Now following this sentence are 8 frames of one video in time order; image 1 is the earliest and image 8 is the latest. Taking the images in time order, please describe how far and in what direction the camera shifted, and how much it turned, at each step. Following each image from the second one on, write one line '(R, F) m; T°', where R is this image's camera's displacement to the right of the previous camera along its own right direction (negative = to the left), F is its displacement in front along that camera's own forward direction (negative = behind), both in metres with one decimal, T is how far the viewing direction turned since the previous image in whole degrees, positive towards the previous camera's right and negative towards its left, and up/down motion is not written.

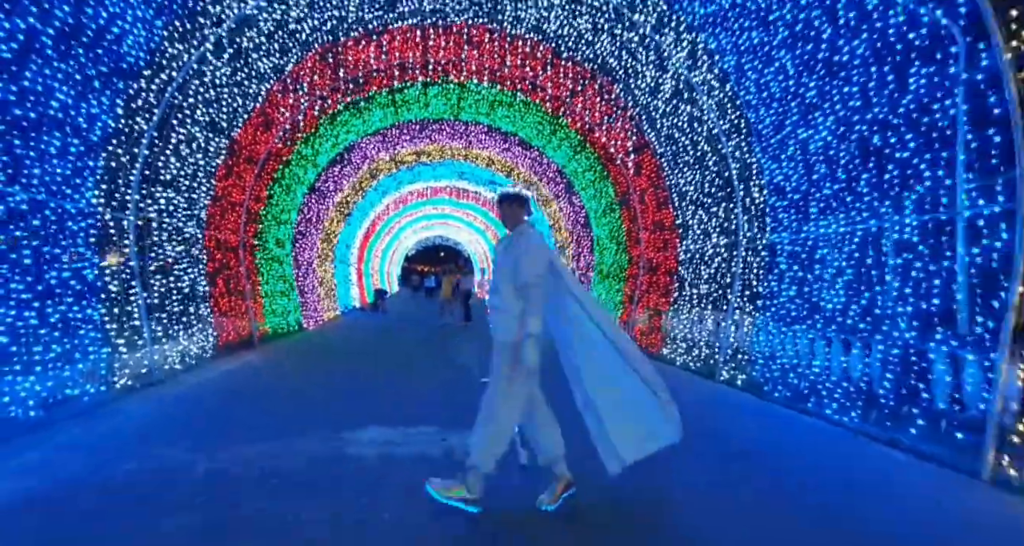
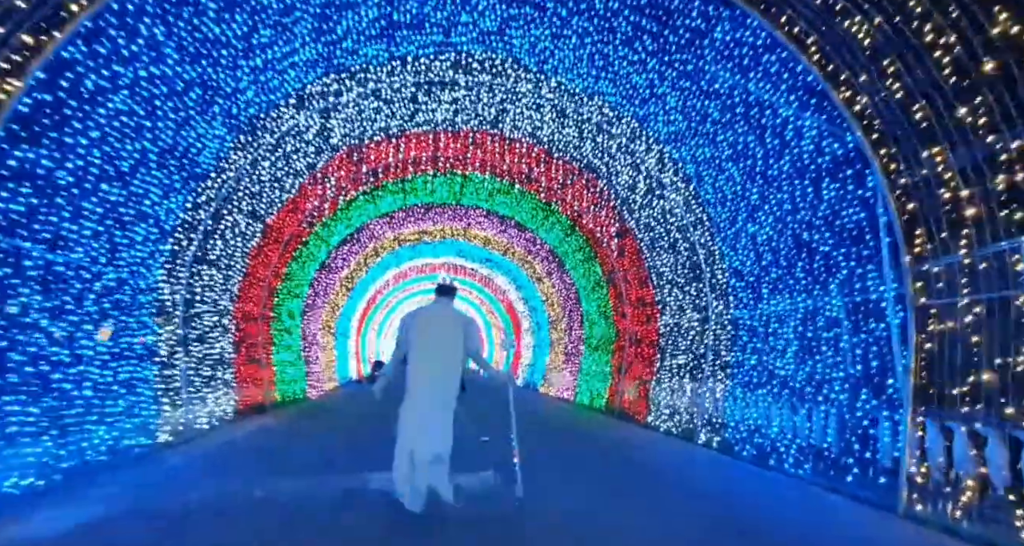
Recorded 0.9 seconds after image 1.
(-0.1, -1.3) m; +1°
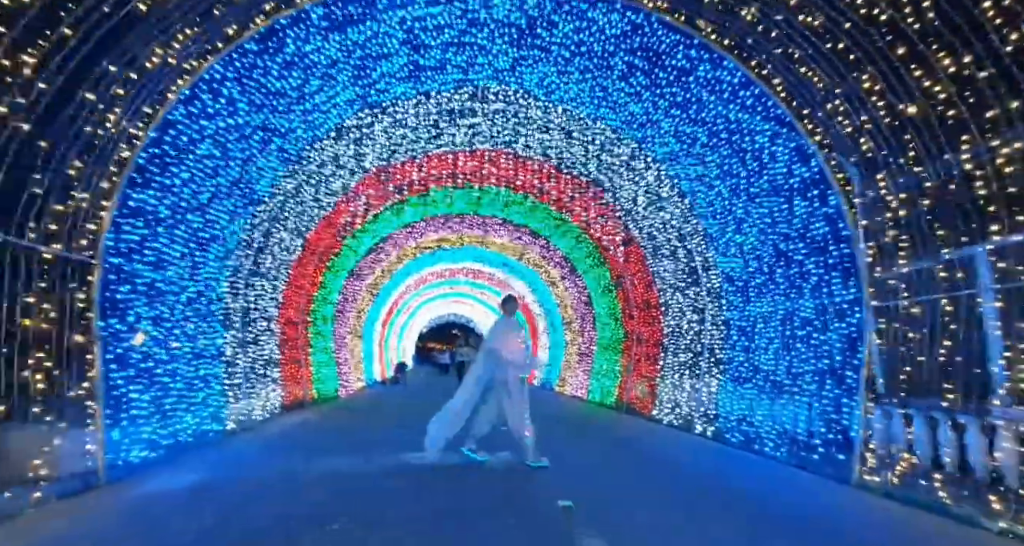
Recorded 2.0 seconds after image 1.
(+0.1, -1.2) m; -2°
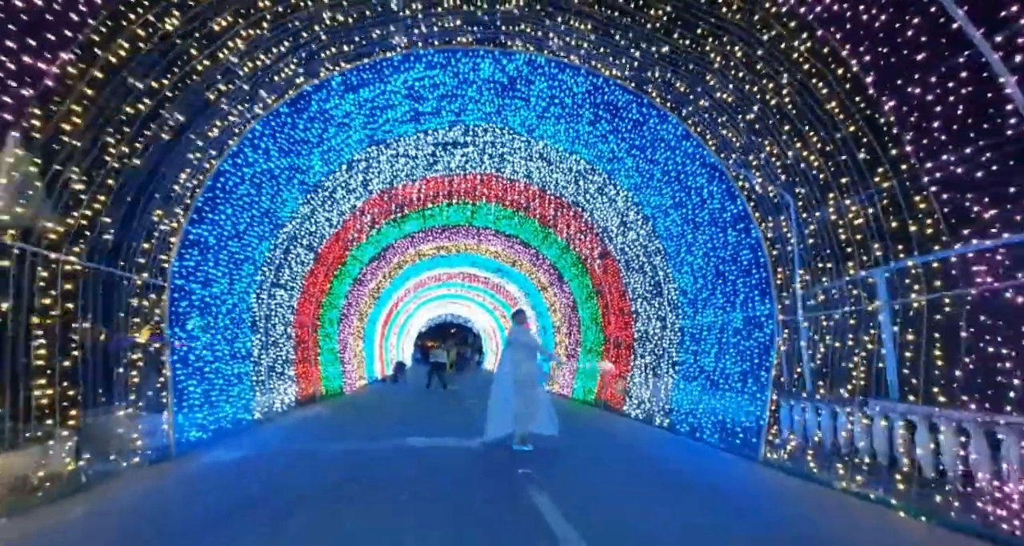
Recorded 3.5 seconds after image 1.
(+0.4, -1.8) m; 0°
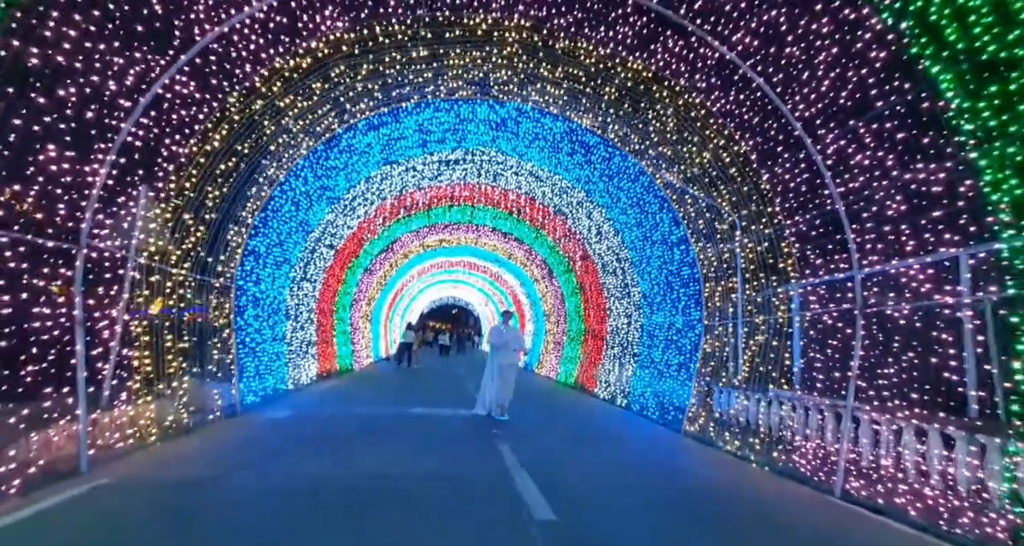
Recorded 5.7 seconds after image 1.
(+0.4, -2.4) m; 0°
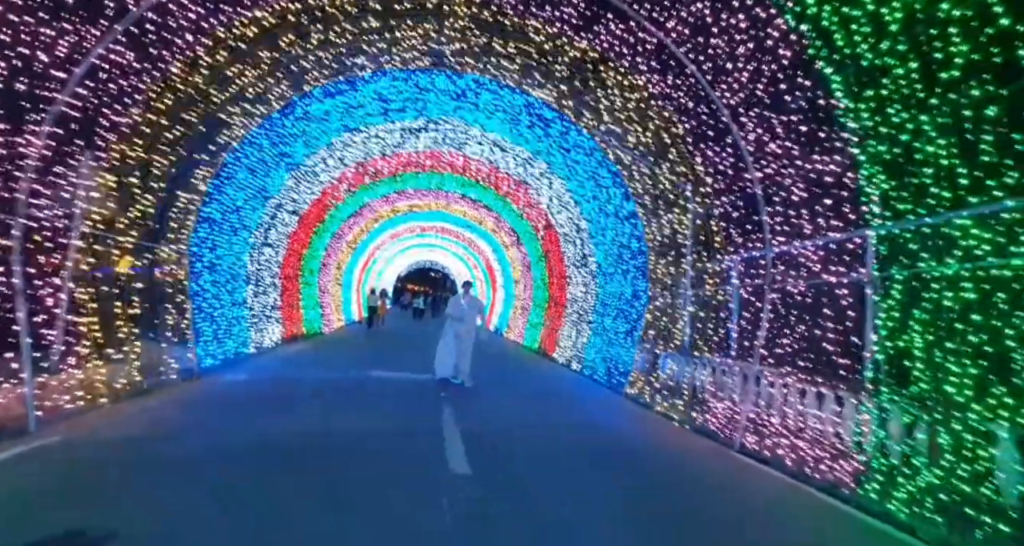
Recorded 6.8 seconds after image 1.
(+0.6, -0.5) m; +3°
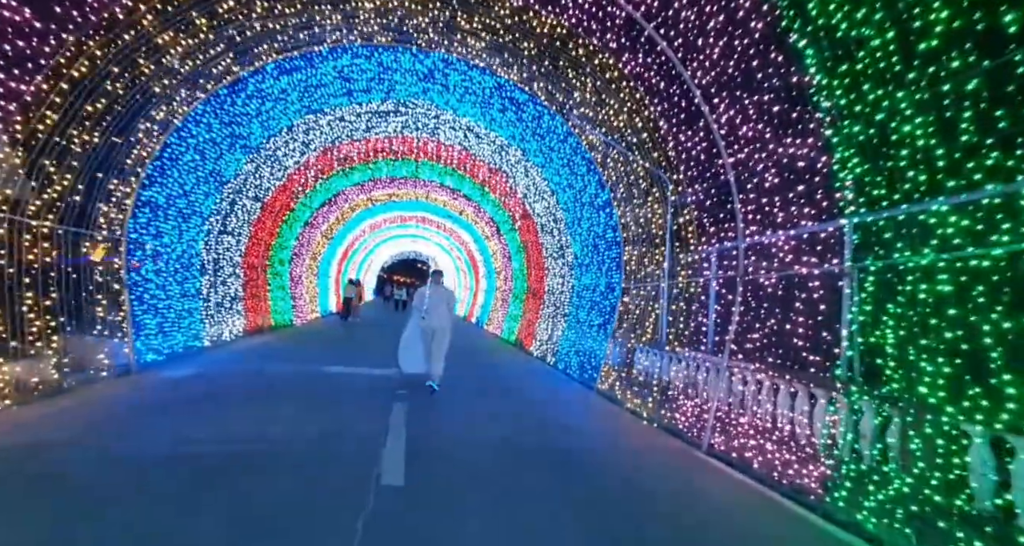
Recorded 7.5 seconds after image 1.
(+0.5, +0.5) m; +2°
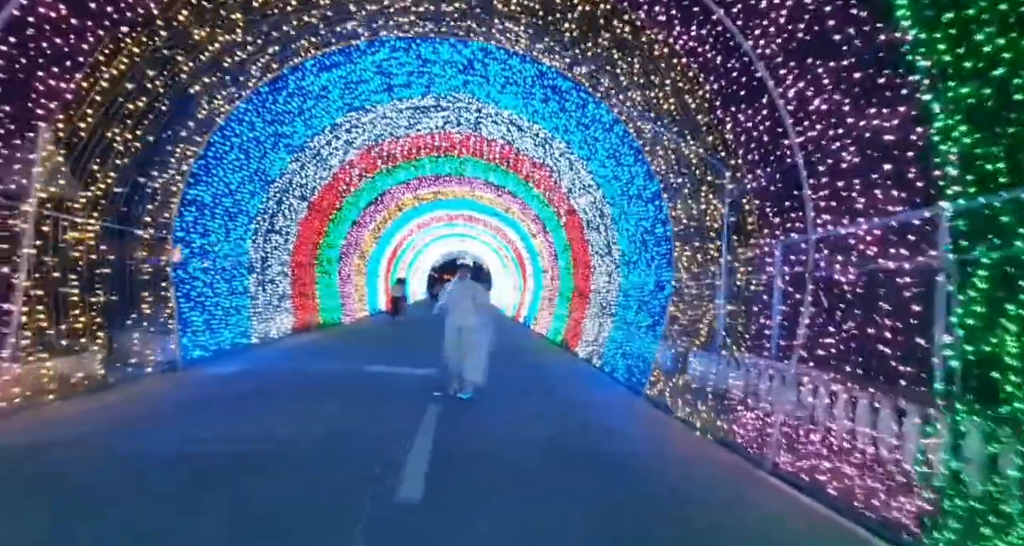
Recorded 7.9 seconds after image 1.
(+0.1, +0.5) m; -6°
